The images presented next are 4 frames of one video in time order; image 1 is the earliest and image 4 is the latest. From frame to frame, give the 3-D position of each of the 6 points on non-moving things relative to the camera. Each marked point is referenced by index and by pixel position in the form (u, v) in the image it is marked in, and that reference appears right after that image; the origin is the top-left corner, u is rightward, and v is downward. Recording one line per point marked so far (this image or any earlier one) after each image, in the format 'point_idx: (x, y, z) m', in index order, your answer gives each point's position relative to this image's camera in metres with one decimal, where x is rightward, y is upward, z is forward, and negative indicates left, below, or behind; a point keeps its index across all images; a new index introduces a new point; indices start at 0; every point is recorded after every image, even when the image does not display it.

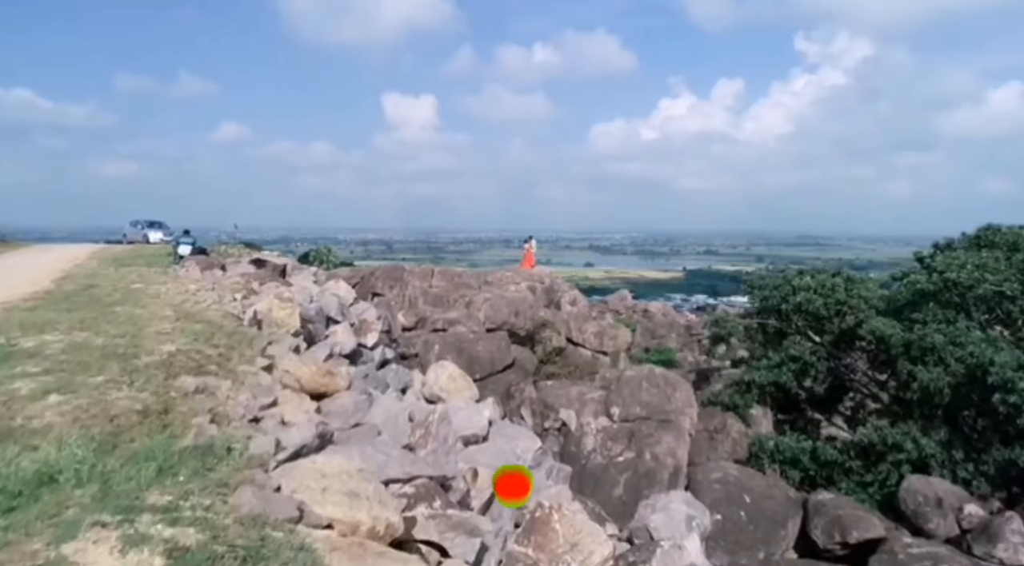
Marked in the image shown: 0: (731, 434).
0: (+4.4, -3.1, +13.5) m
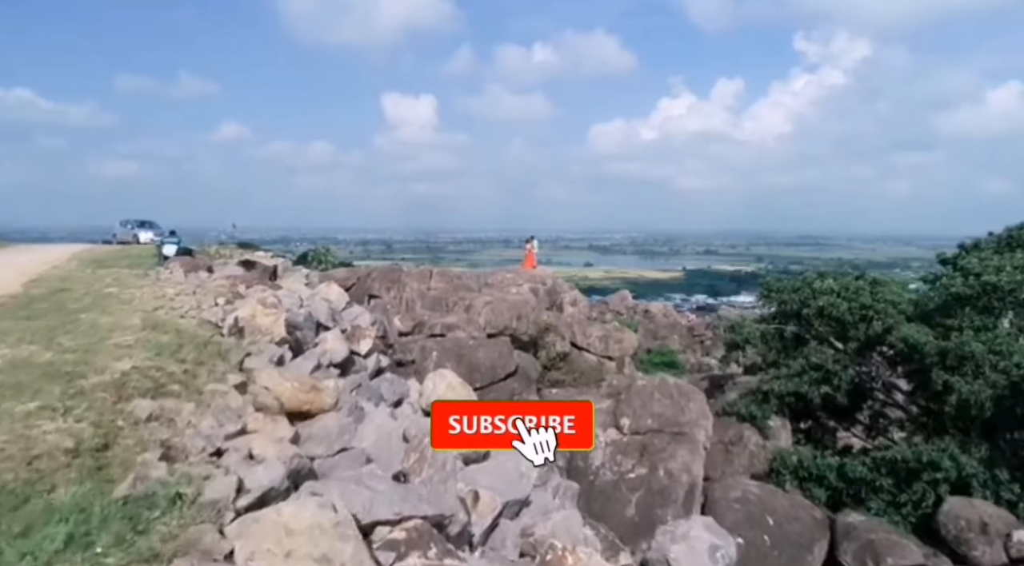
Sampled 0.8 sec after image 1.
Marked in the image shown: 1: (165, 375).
0: (+4.5, -3.1, +12.6) m
1: (-3.0, -0.8, +5.8) m
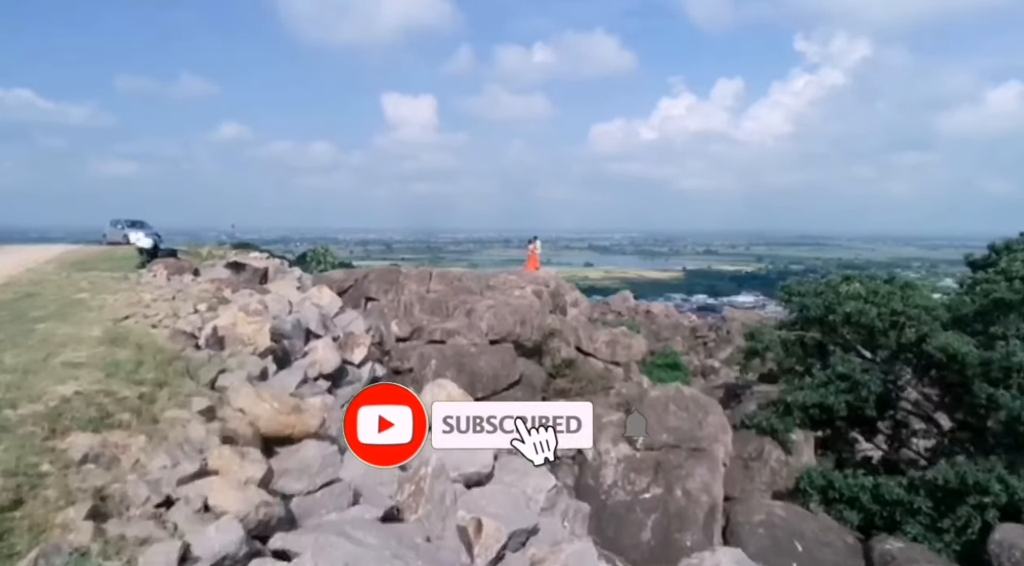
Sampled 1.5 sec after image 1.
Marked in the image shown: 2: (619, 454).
0: (+4.6, -3.2, +11.8) m
1: (-3.0, -0.9, +4.9) m
2: (+1.8, -2.9, +11.3) m
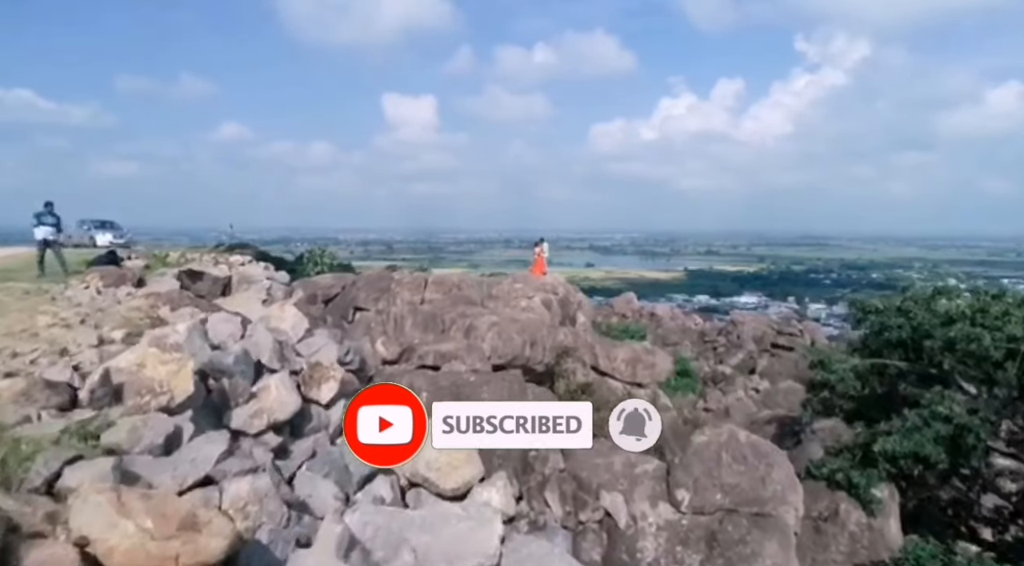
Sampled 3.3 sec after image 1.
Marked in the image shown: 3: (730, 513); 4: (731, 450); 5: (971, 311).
0: (+4.7, -3.4, +9.3) m
1: (-2.8, -1.1, +2.4) m
2: (+2.0, -3.2, +8.7) m
3: (+2.9, -3.1, +8.8) m
4: (+3.1, -2.4, +9.4) m
5: (+6.5, -0.4, +9.5) m
